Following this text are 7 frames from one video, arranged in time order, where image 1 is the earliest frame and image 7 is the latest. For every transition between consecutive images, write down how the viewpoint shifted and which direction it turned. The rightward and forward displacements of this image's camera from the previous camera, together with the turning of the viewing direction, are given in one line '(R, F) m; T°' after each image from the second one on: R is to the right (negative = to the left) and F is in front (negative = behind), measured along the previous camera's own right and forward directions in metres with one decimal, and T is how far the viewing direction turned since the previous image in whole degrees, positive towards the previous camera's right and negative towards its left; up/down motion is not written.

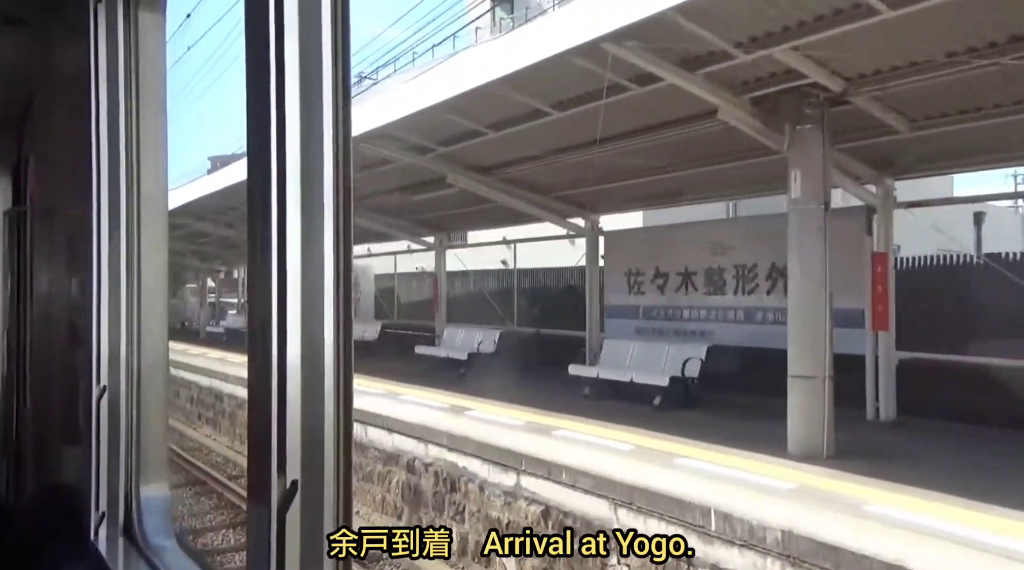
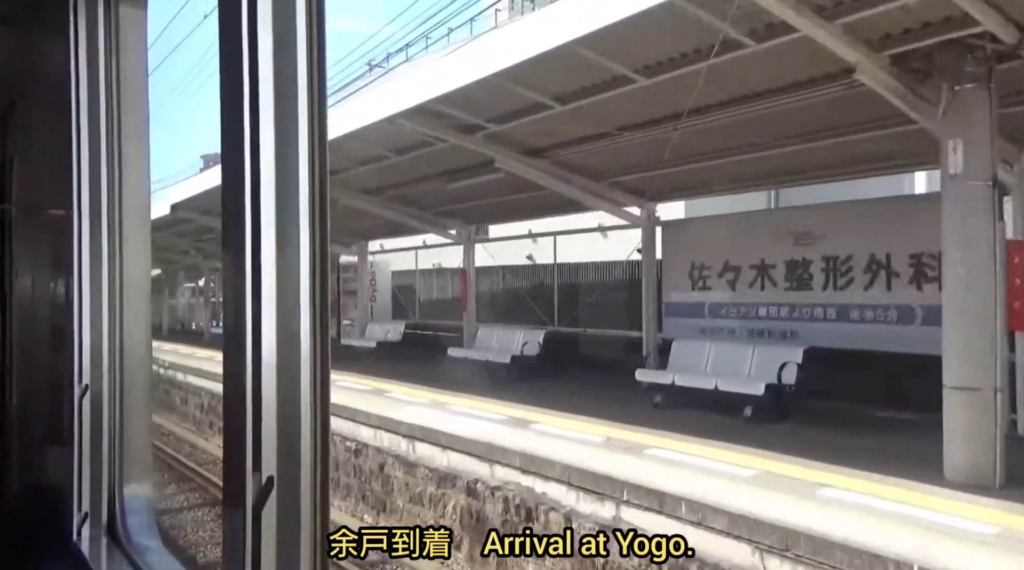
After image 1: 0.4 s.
(-0.6, +1.0) m; 0°
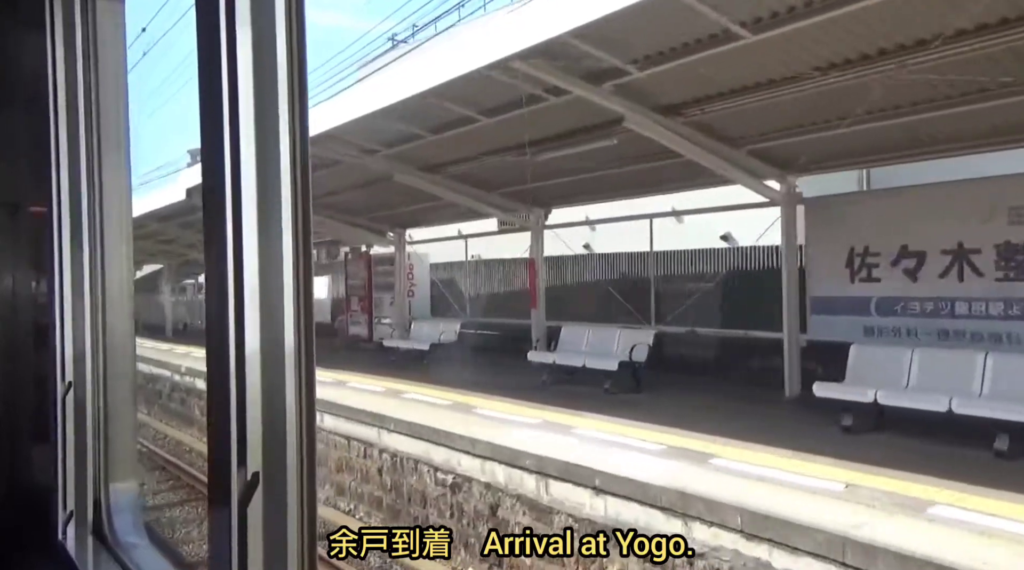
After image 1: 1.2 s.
(-0.8, +1.1) m; +1°
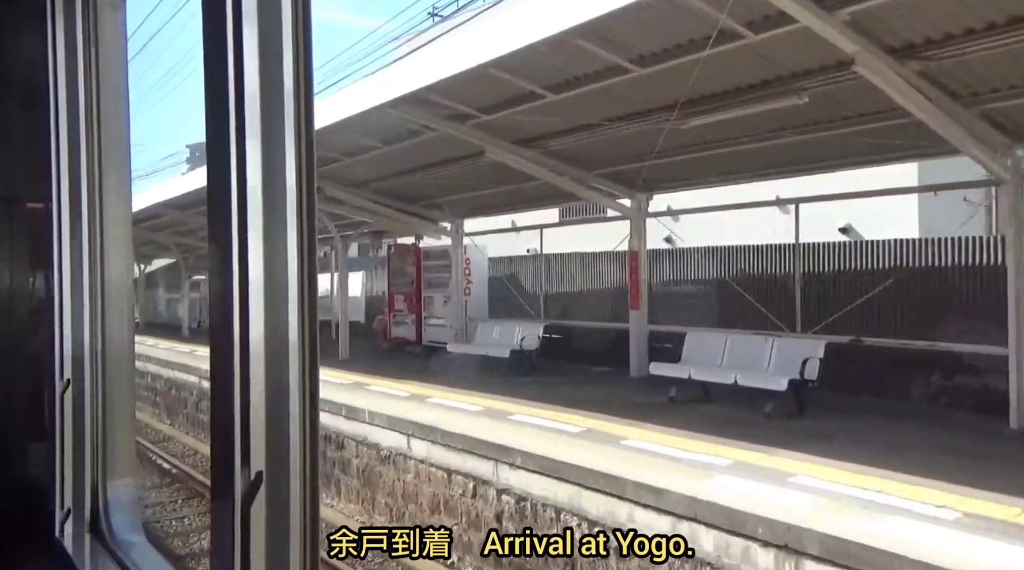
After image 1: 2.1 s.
(-0.8, +1.1) m; 0°
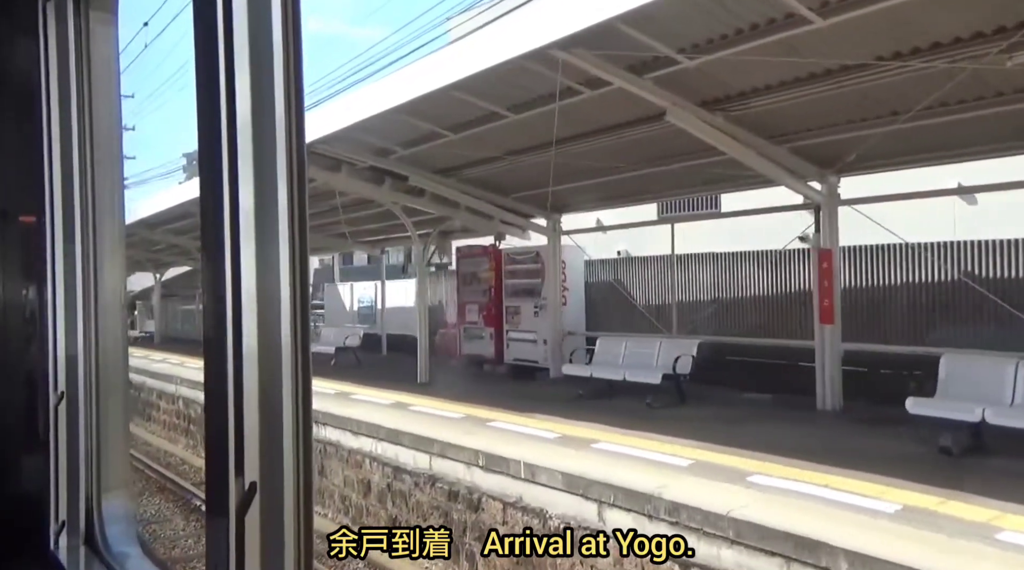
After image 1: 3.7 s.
(+0.7, -1.0) m; 0°
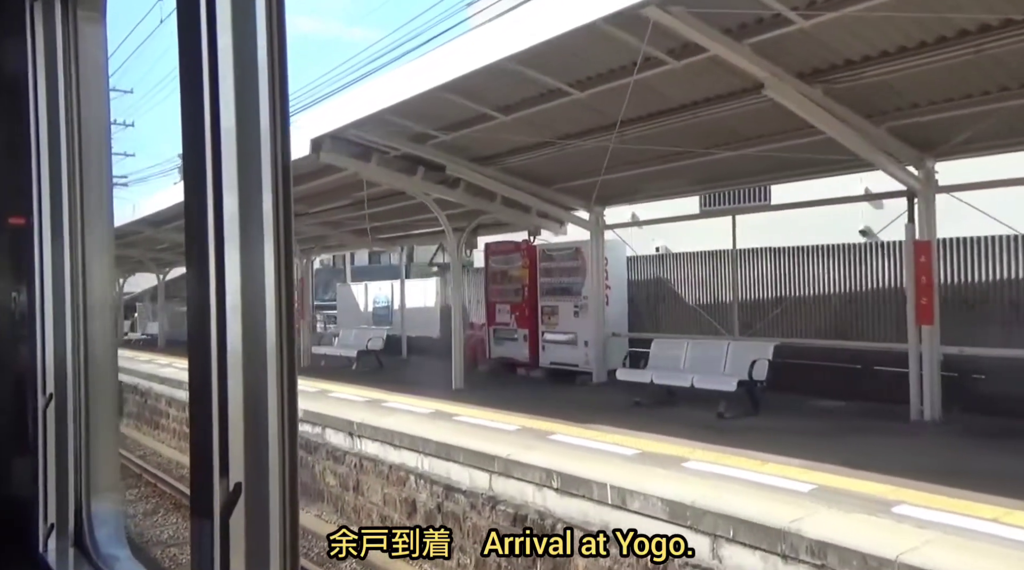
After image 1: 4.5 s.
(-0.5, +0.6) m; 0°
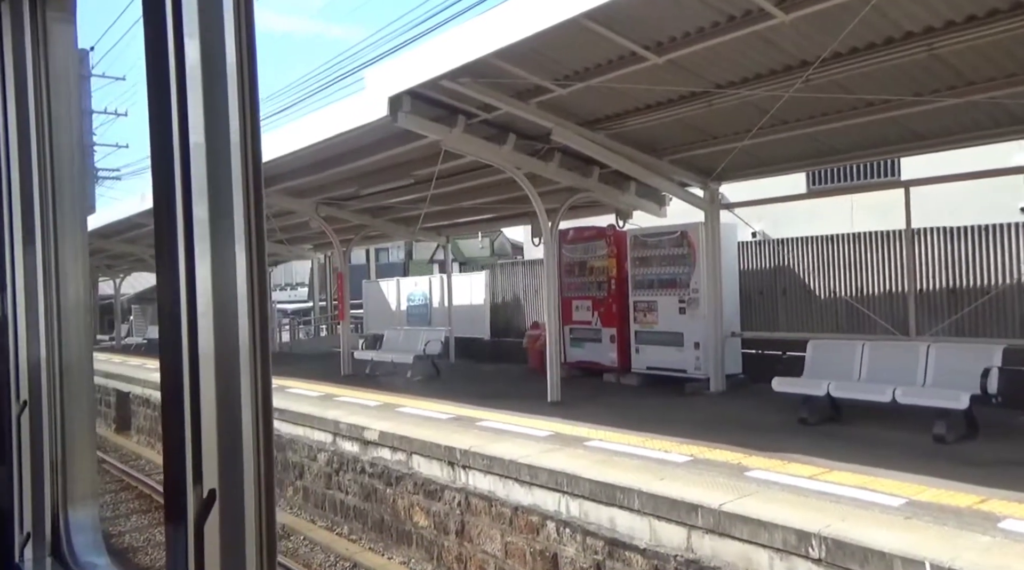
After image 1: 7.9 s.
(-1.0, +1.3) m; +1°
